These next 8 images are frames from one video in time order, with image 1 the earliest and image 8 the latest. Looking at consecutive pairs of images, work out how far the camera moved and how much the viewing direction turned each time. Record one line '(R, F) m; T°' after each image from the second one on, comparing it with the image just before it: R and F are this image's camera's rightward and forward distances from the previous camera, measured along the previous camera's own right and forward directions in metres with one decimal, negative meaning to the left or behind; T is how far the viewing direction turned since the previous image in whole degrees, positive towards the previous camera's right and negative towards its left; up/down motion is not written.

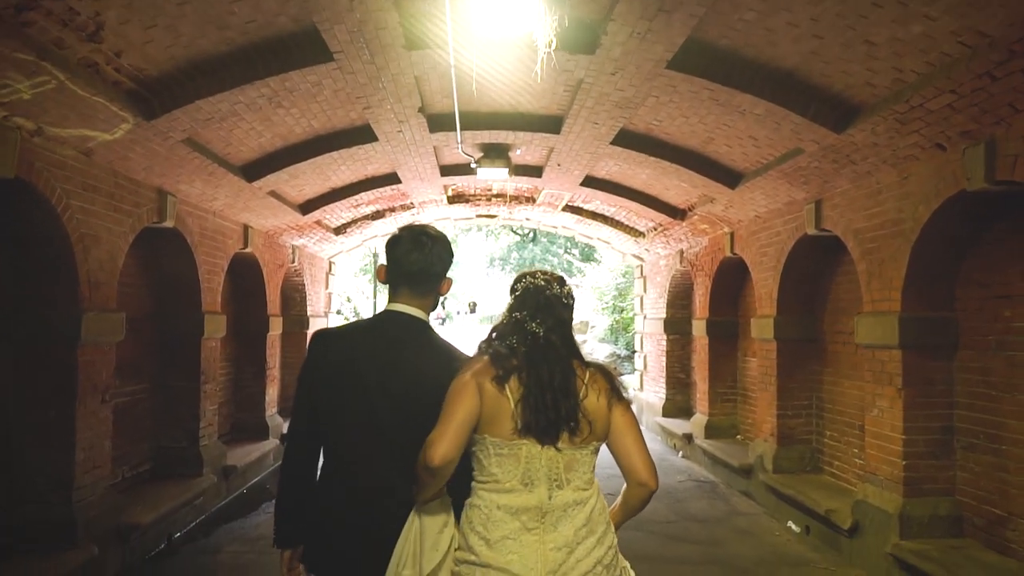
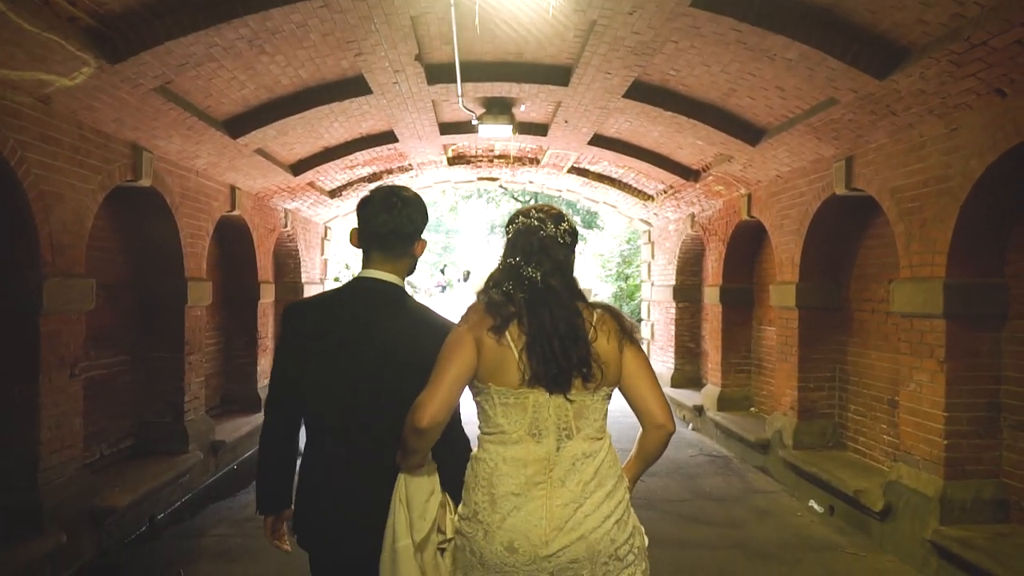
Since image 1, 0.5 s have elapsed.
(0.0, +0.4) m; 0°
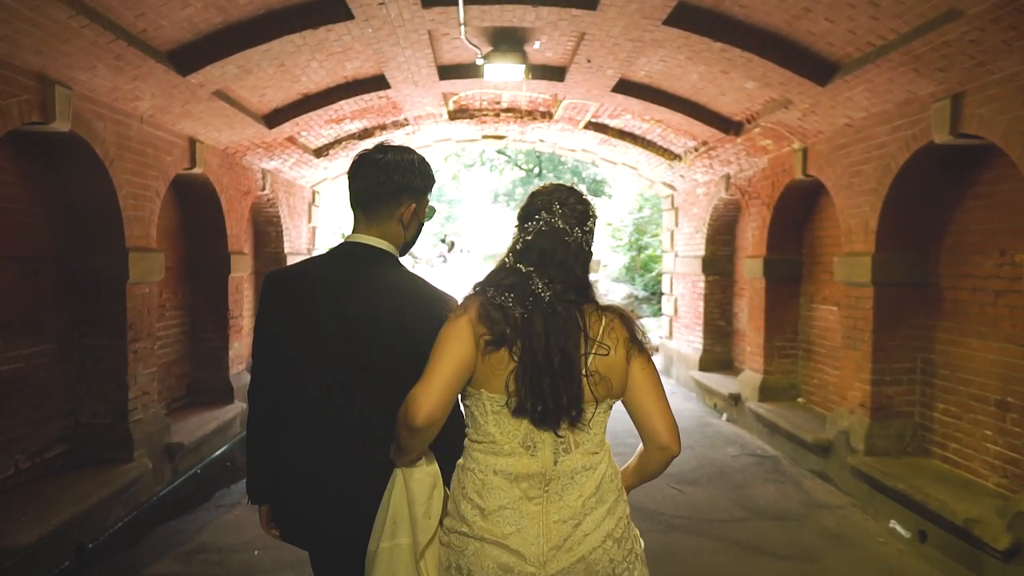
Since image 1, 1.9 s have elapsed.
(-0.1, +1.1) m; 0°
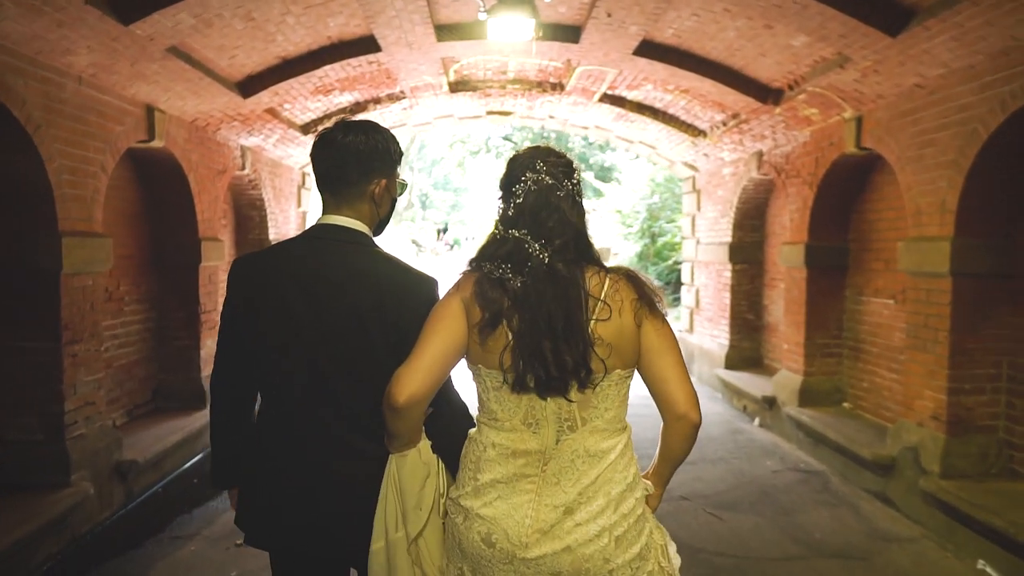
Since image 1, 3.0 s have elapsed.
(0.0, +0.8) m; 0°
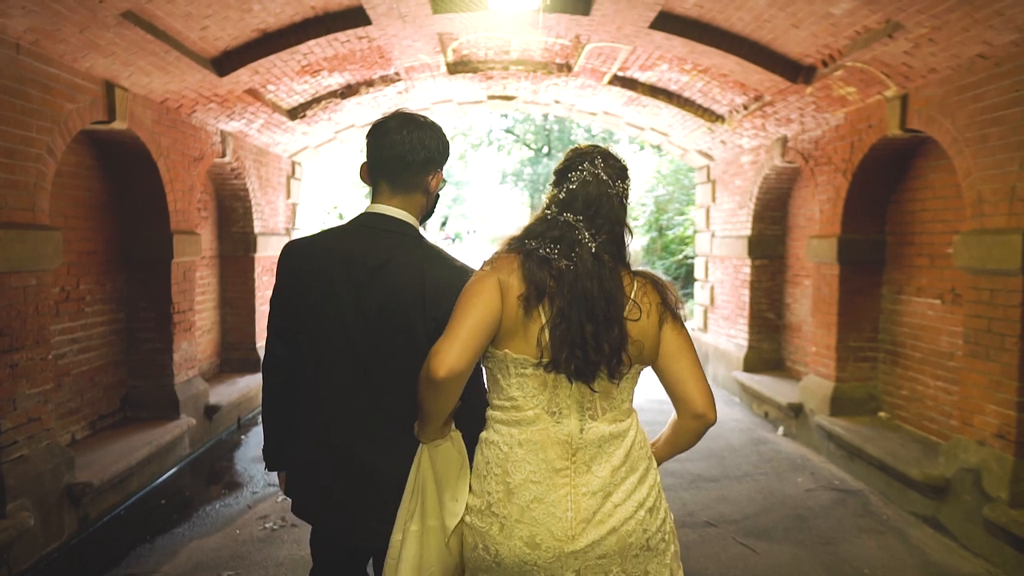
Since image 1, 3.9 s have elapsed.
(0.0, +0.6) m; 0°
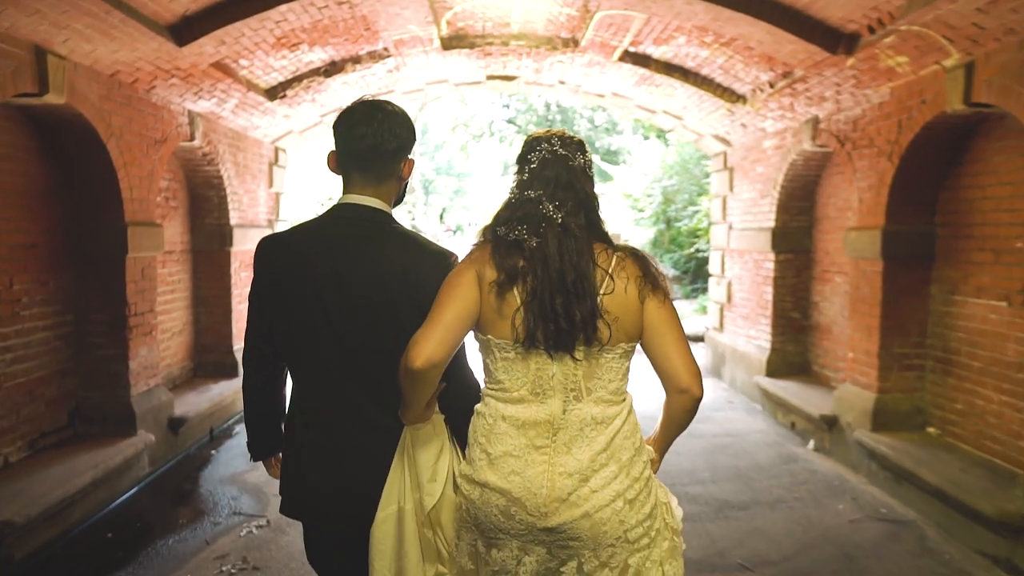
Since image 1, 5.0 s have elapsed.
(0.0, +0.7) m; 0°
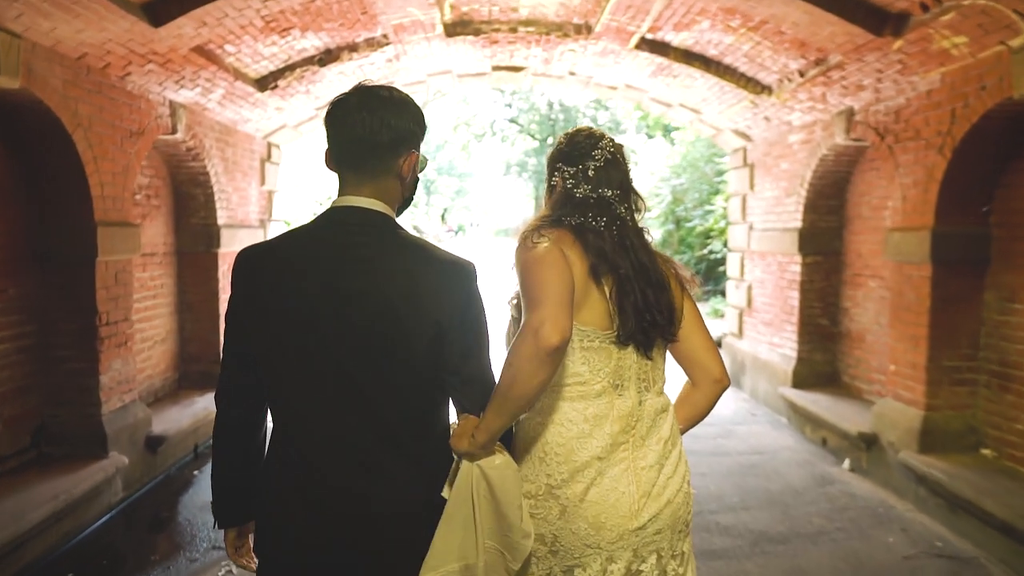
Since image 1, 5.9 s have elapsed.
(-0.1, +0.5) m; 0°
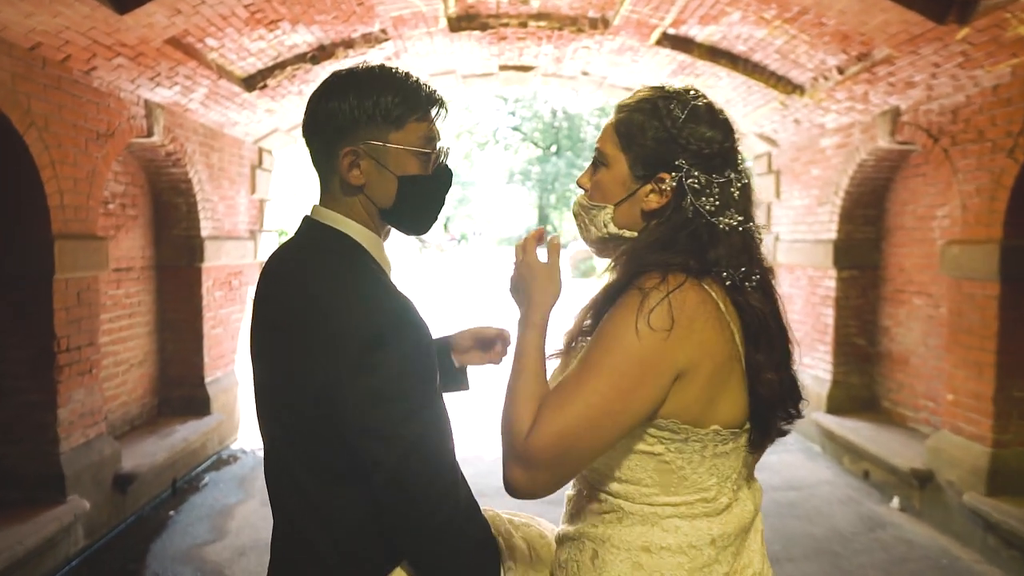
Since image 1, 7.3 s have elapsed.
(-0.1, +0.5) m; 0°
